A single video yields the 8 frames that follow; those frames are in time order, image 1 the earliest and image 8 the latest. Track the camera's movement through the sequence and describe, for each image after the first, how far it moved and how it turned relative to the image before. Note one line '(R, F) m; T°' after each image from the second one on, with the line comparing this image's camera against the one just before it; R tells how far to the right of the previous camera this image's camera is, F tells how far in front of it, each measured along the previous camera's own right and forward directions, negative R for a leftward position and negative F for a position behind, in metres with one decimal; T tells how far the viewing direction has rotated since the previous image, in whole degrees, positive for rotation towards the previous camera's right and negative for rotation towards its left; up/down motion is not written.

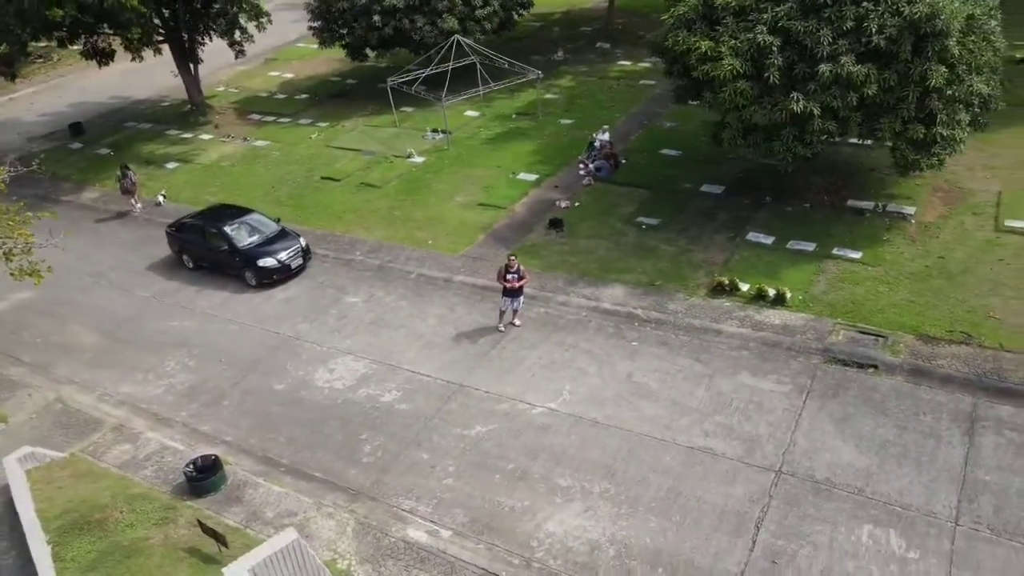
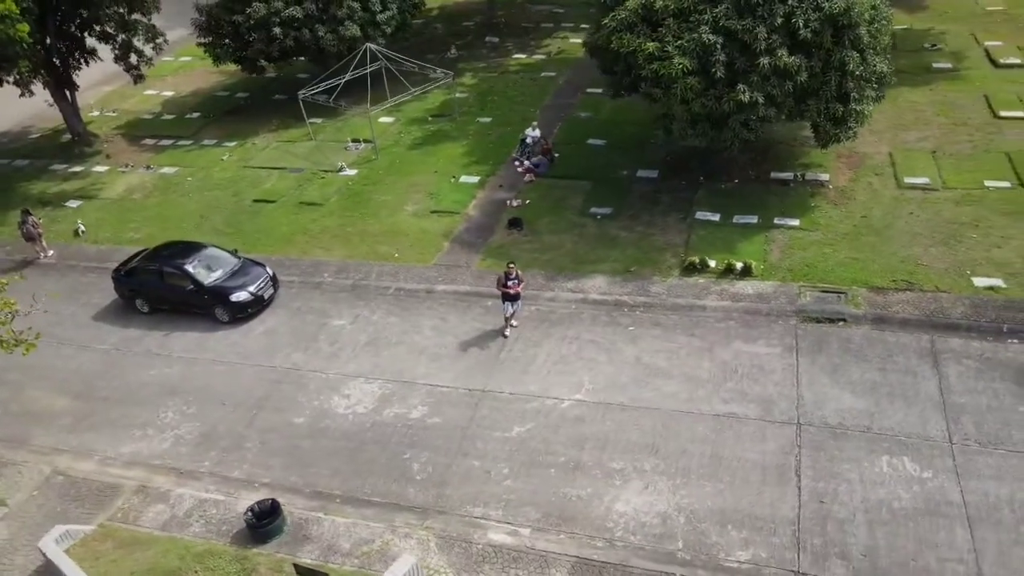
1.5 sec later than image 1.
(-2.3, -0.4) m; +11°
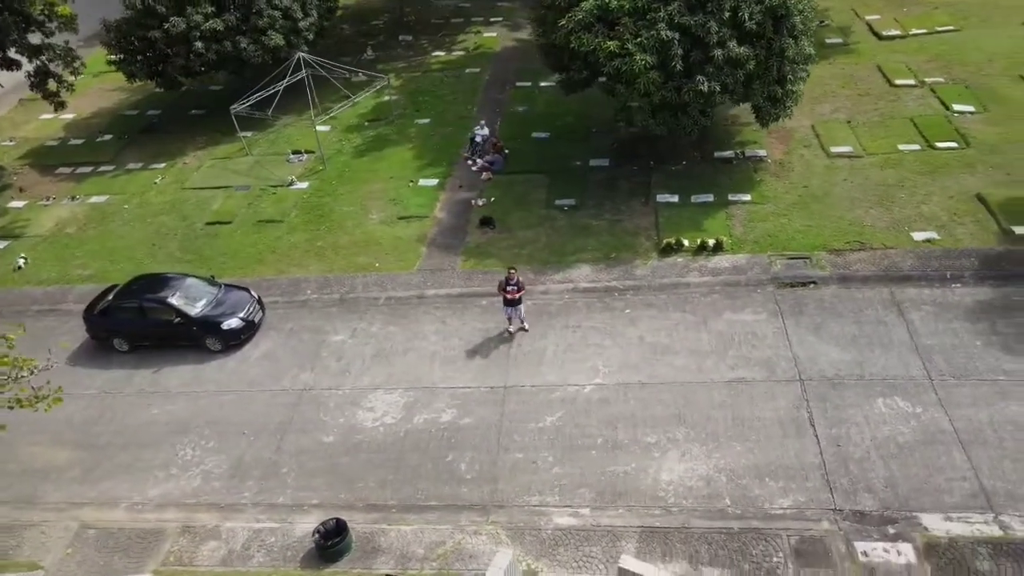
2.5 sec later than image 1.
(-2.0, -0.4) m; +9°
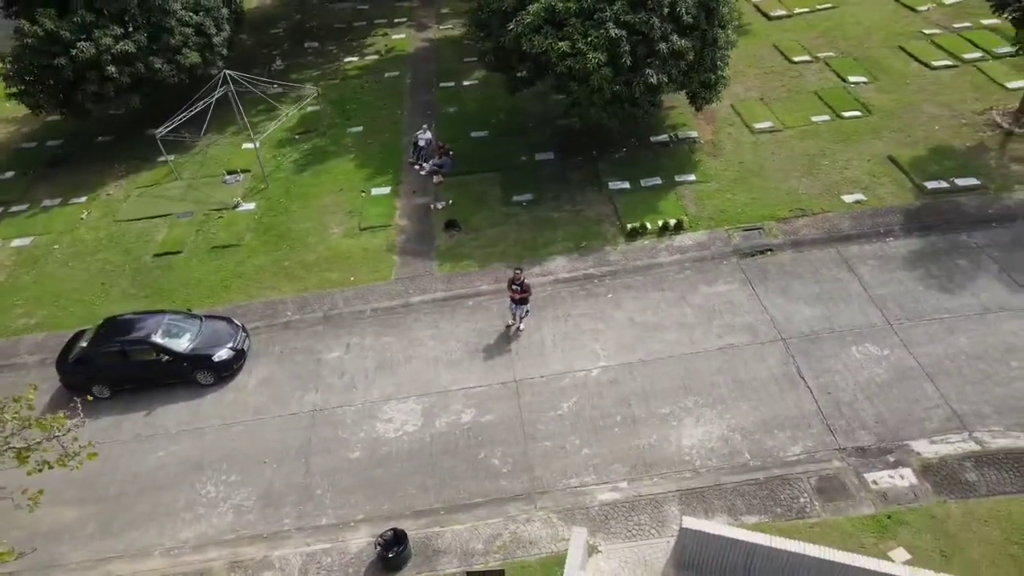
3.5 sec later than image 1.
(-2.0, -0.4) m; +9°
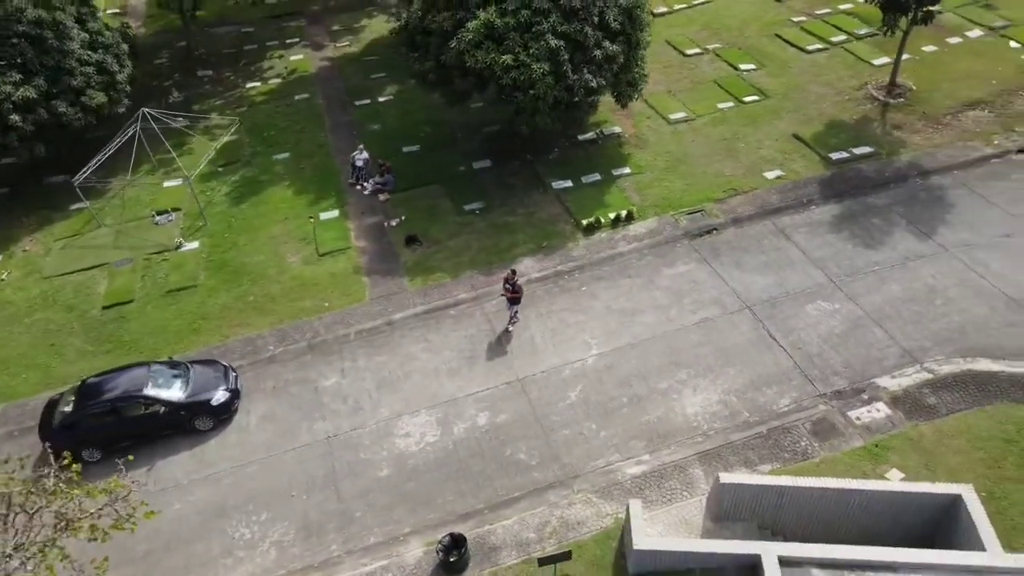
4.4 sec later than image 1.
(-2.2, -0.6) m; +10°
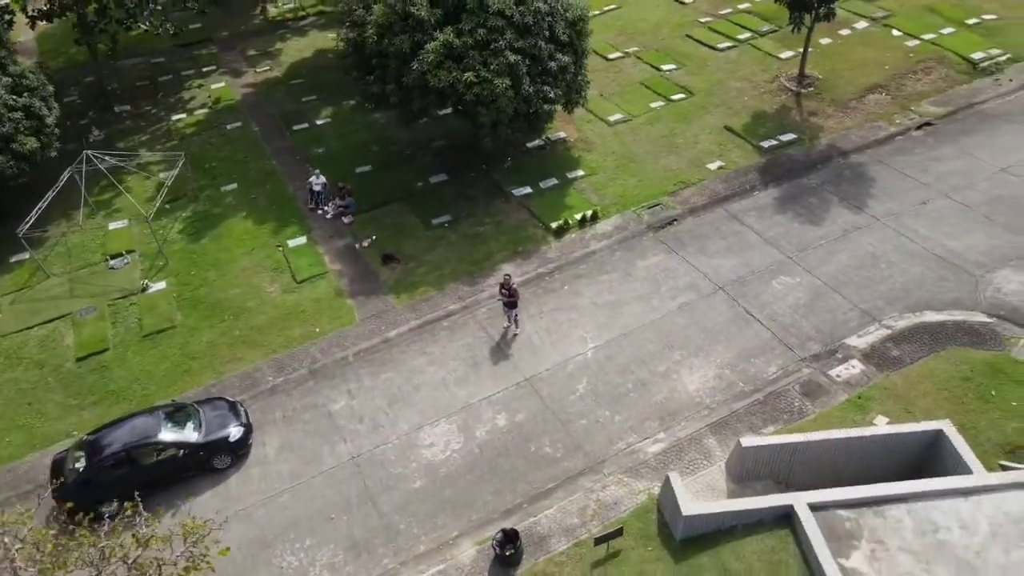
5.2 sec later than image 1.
(-2.0, -0.6) m; +8°
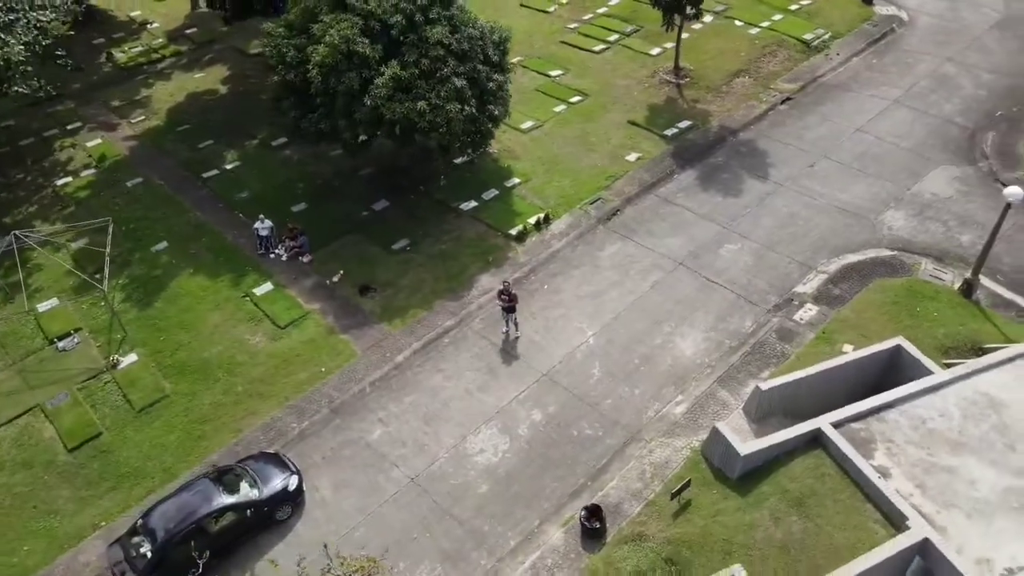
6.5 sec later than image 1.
(-3.7, -0.8) m; +13°
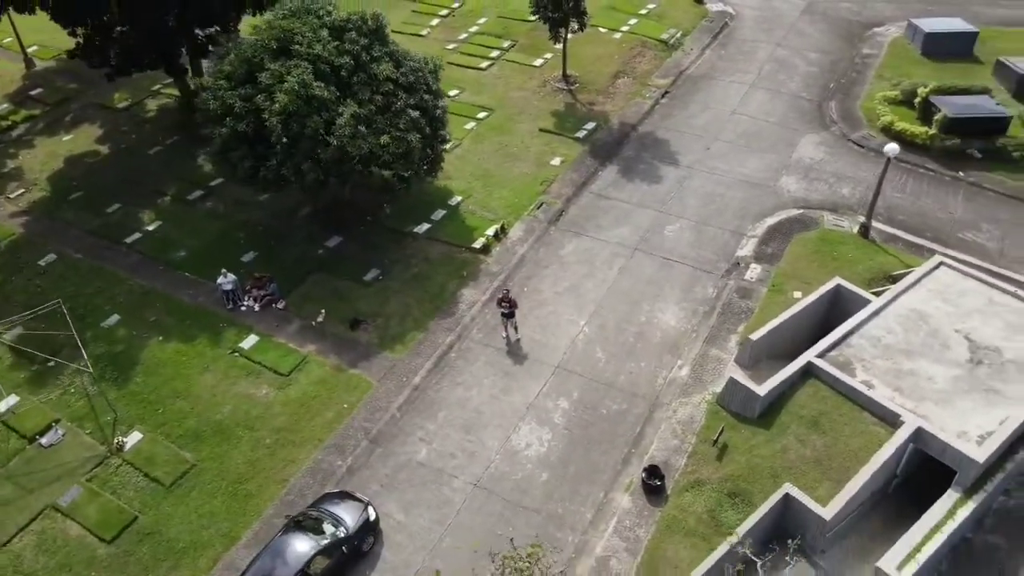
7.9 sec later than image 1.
(-4.0, -0.9) m; +13°
